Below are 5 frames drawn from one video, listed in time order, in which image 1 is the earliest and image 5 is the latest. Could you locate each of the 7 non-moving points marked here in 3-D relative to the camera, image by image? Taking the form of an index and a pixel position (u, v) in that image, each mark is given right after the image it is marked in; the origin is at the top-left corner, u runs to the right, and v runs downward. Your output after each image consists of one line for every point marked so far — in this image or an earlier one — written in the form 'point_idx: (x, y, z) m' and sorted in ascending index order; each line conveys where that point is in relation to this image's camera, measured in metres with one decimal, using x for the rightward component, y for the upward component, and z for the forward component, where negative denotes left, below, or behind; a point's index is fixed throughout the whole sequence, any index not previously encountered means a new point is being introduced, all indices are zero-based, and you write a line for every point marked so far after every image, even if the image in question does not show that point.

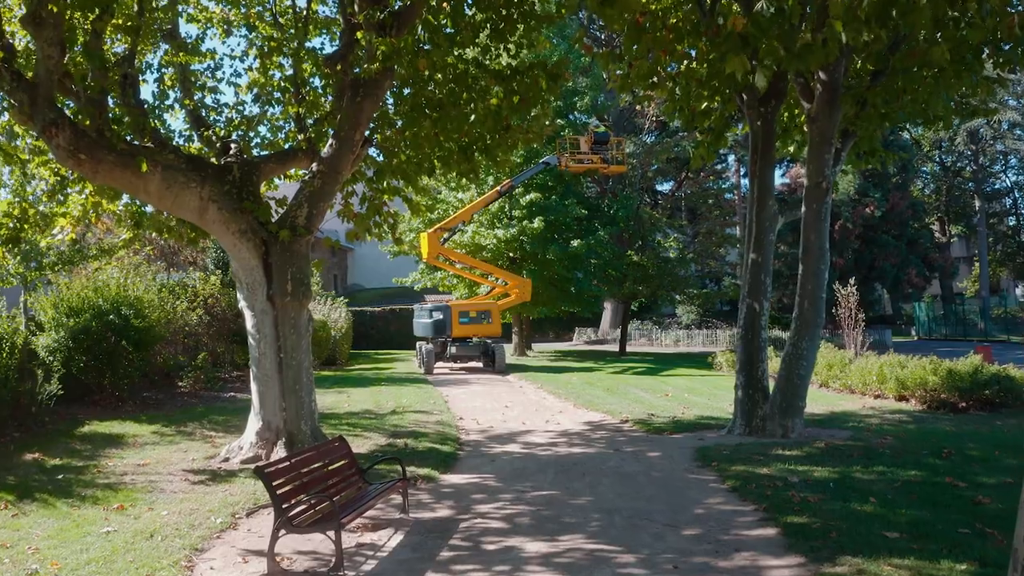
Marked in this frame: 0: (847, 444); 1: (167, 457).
0: (+4.1, -1.9, +10.7) m
1: (-4.4, -2.2, +11.3) m
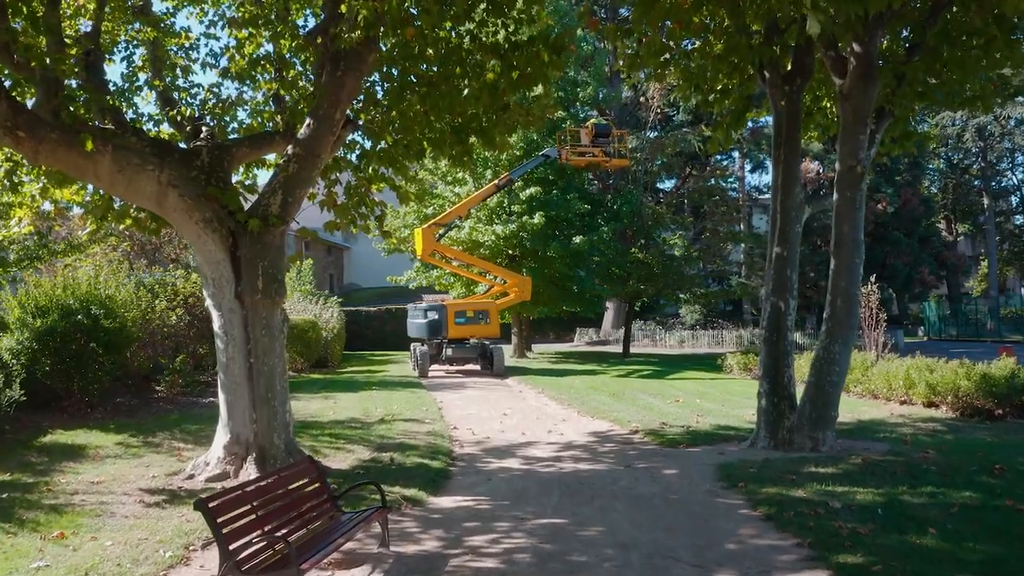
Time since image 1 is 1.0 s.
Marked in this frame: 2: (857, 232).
0: (+4.1, -1.9, +9.6) m
1: (-4.4, -2.1, +10.1) m
2: (+3.9, +0.6, +9.9) m
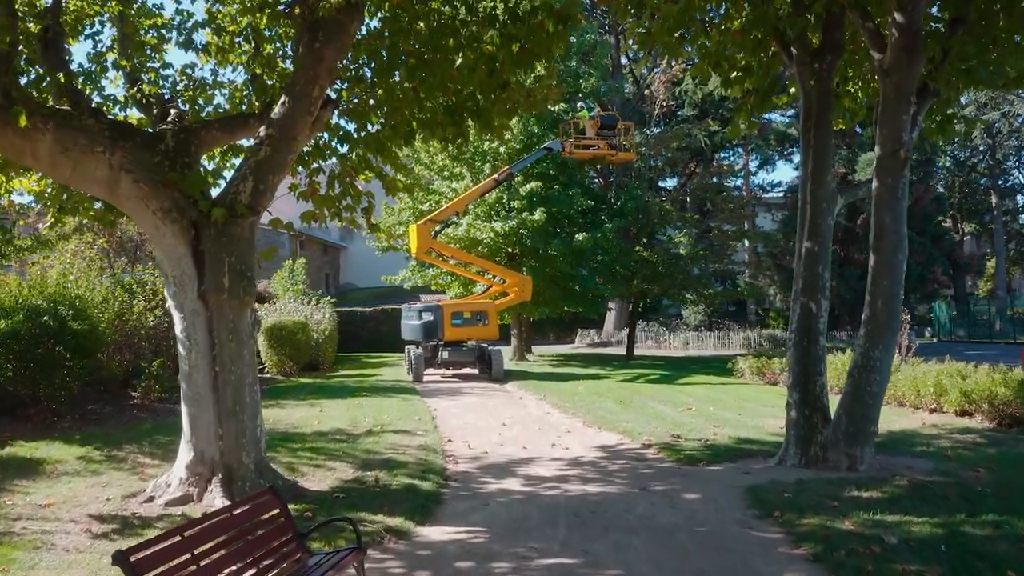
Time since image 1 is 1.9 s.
0: (+4.1, -1.8, +8.5) m
1: (-4.4, -2.1, +9.0) m
2: (+3.9, +0.6, +8.8) m
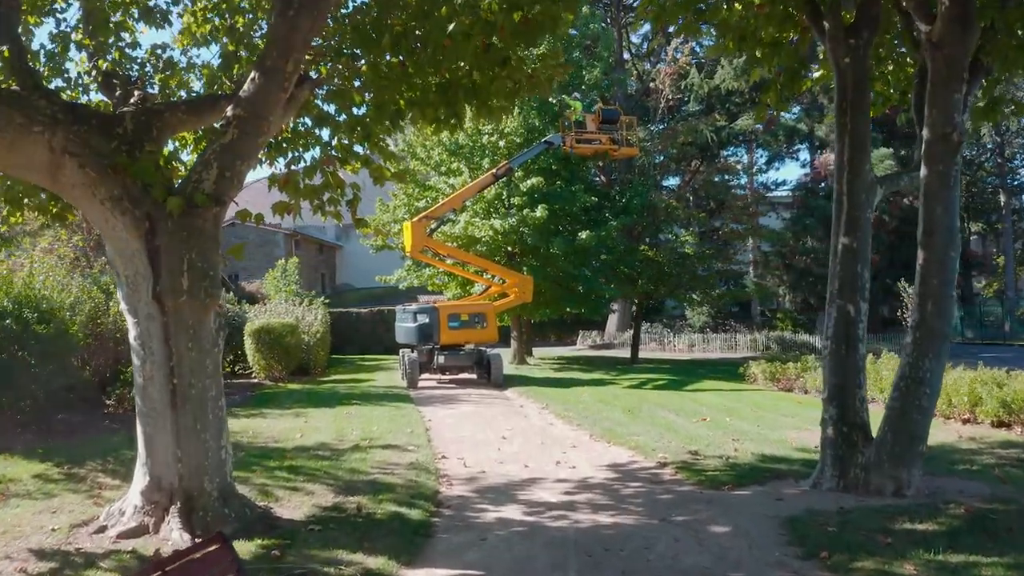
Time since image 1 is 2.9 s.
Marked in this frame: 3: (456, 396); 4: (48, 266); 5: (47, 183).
0: (+4.1, -1.9, +7.5) m
1: (-4.4, -2.1, +8.0) m
2: (+3.9, +0.6, +7.8) m
3: (-1.0, -2.0, +16.3) m
4: (-8.5, +0.5, +16.2) m
5: (-3.7, +0.8, +7.0) m
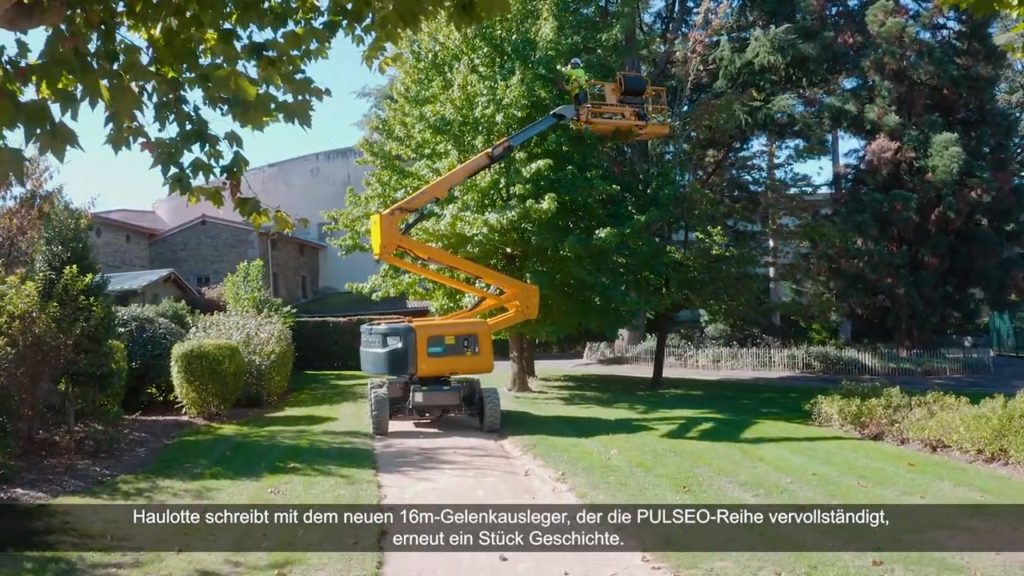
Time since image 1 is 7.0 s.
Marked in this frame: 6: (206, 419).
0: (+4.1, -2.1, +3.2) m
1: (-4.4, -2.3, +3.7) m
2: (+3.9, +0.4, +3.5) m
3: (-1.0, -2.2, +12.0) m
4: (-8.5, +0.2, +11.8) m
5: (-3.7, +0.6, +2.7) m
6: (-5.6, -2.4, +16.2) m
